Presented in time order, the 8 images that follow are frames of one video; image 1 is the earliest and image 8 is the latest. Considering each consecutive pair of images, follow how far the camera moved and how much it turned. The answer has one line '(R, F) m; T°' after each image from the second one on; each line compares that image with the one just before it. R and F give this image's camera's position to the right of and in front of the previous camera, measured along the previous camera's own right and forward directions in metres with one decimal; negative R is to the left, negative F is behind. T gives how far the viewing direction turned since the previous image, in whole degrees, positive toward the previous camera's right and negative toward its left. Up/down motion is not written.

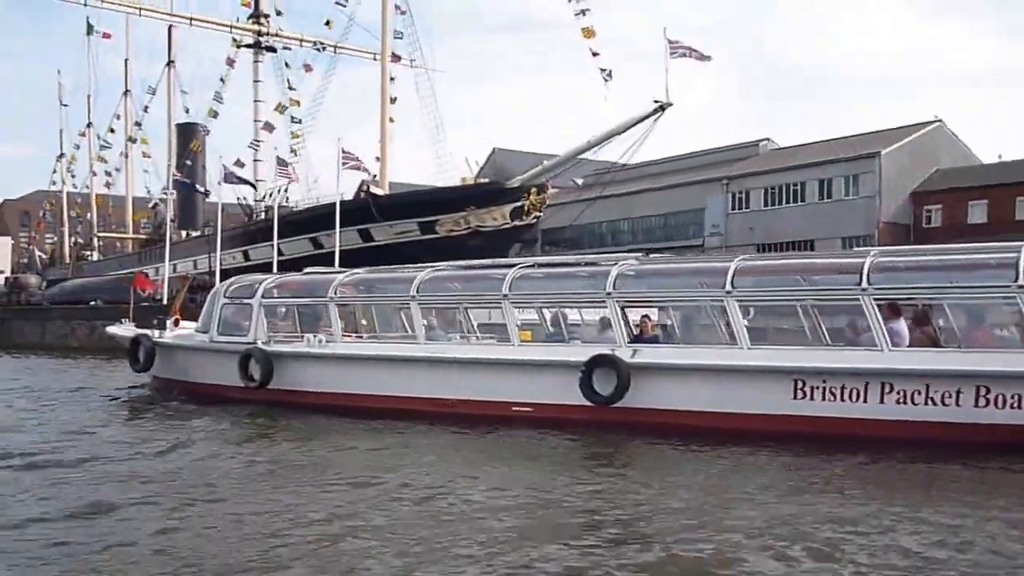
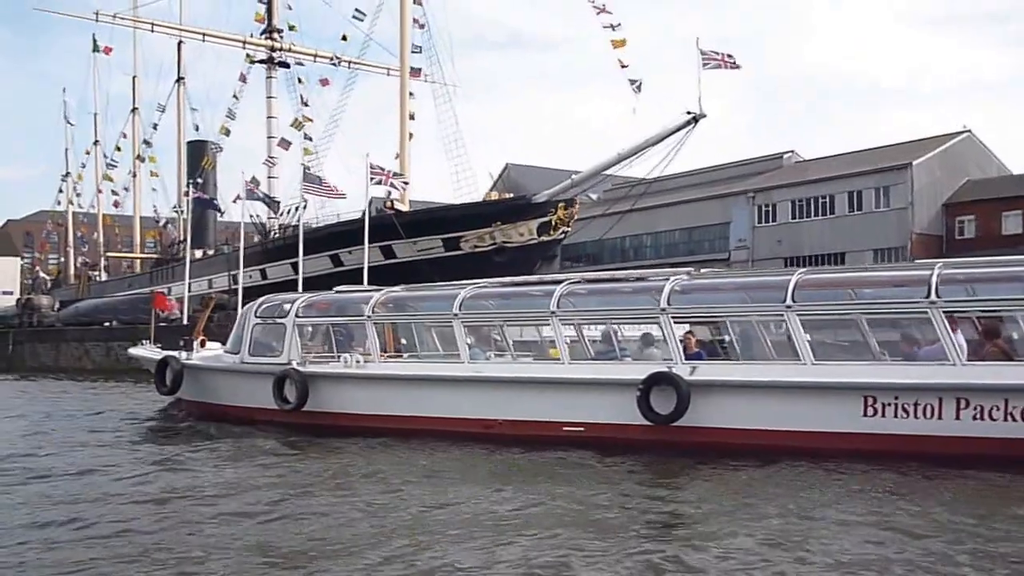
(-0.4, +0.4) m; 0°
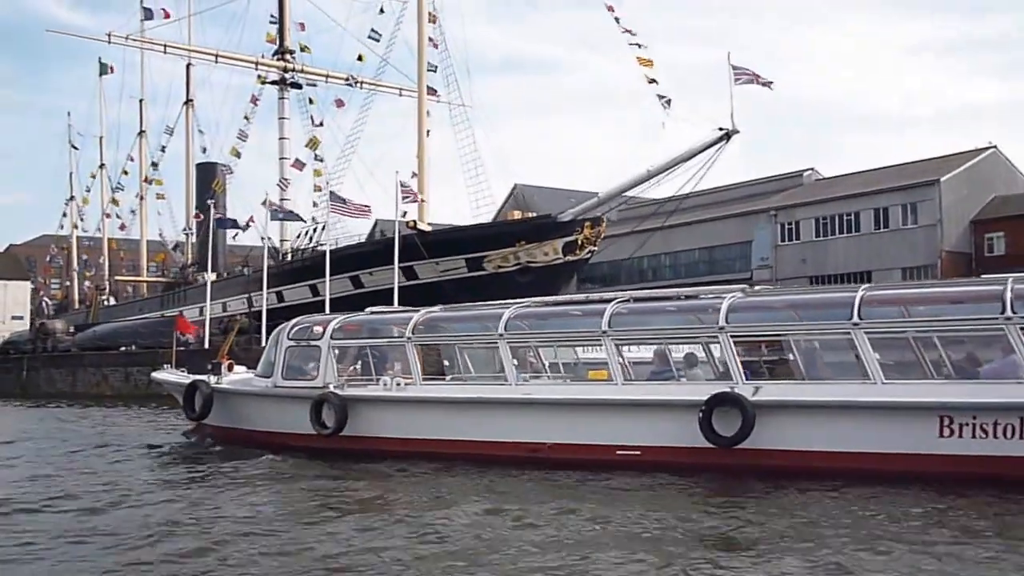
(-0.4, +0.3) m; 0°
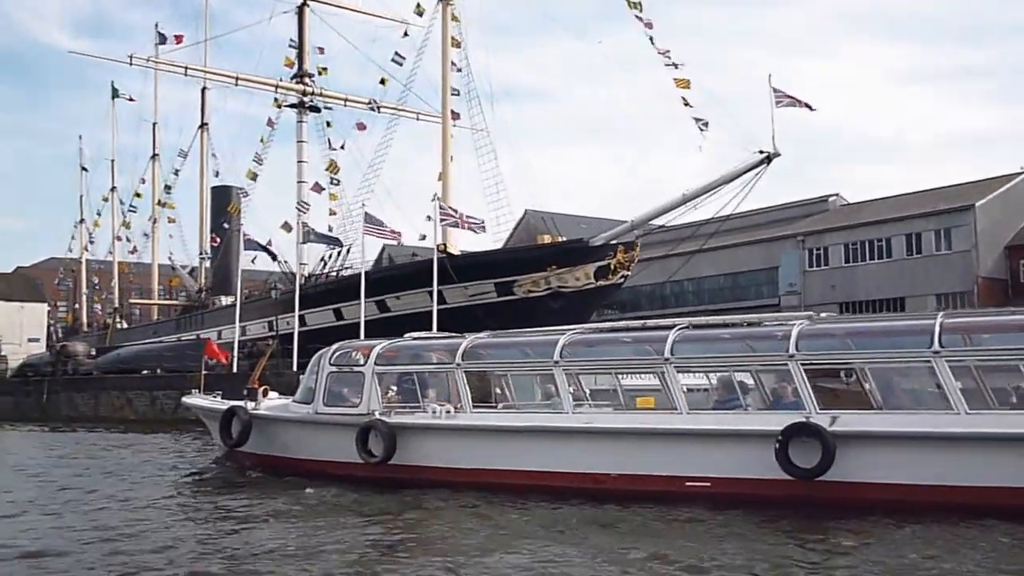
(-0.5, +0.3) m; 0°
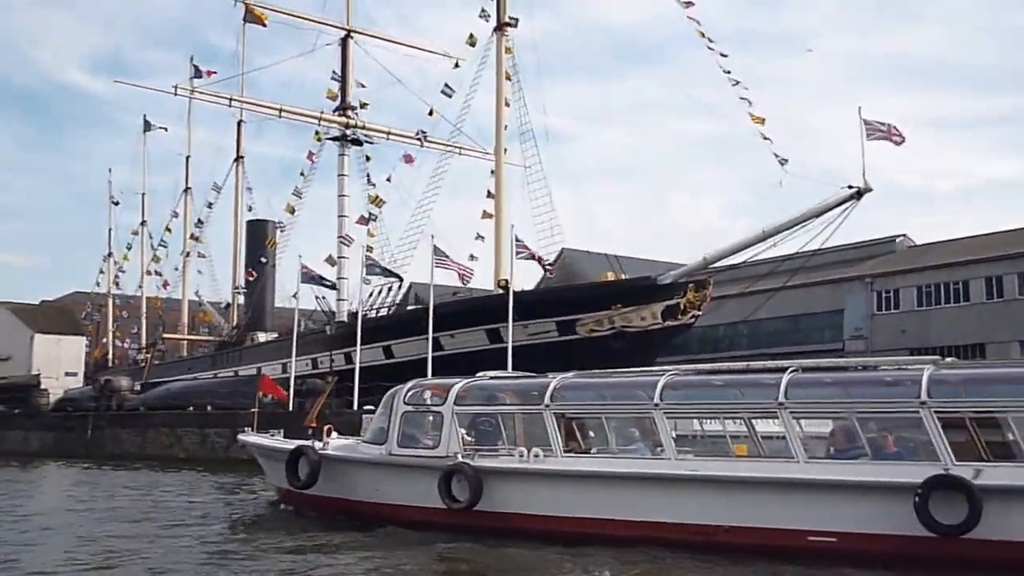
(-0.6, +0.8) m; 0°
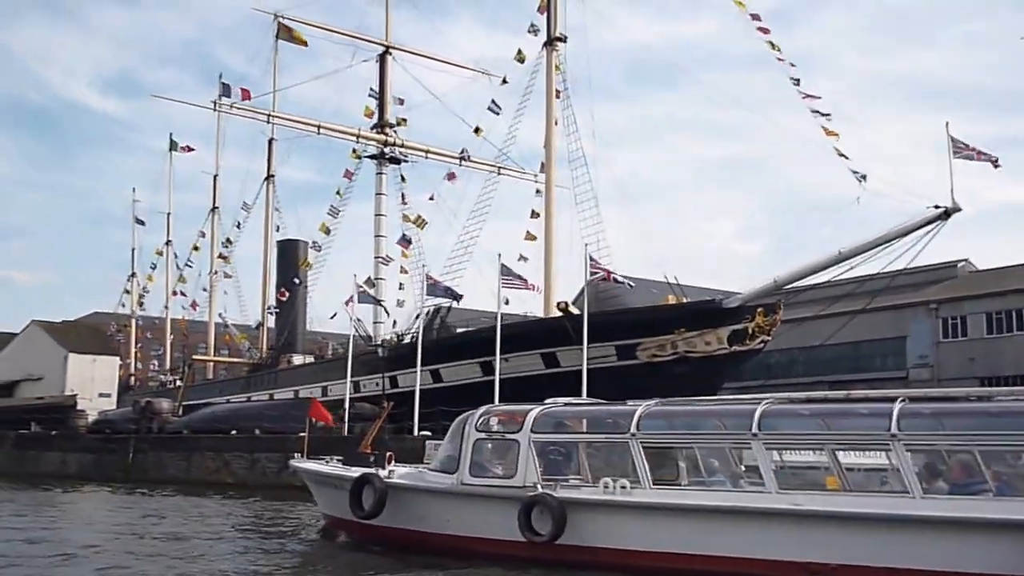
(-0.5, +0.7) m; 0°
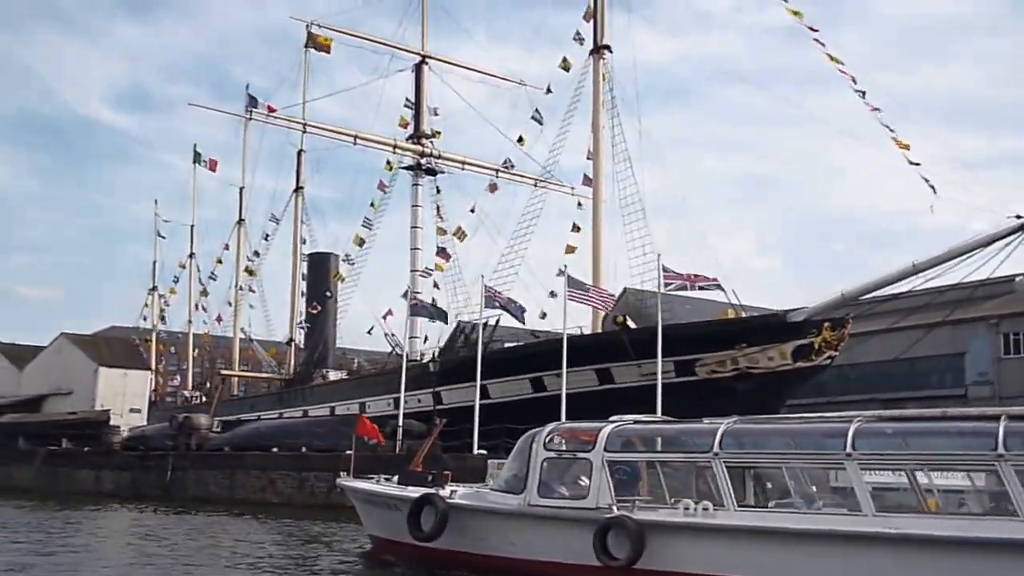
(-0.5, +0.7) m; 0°
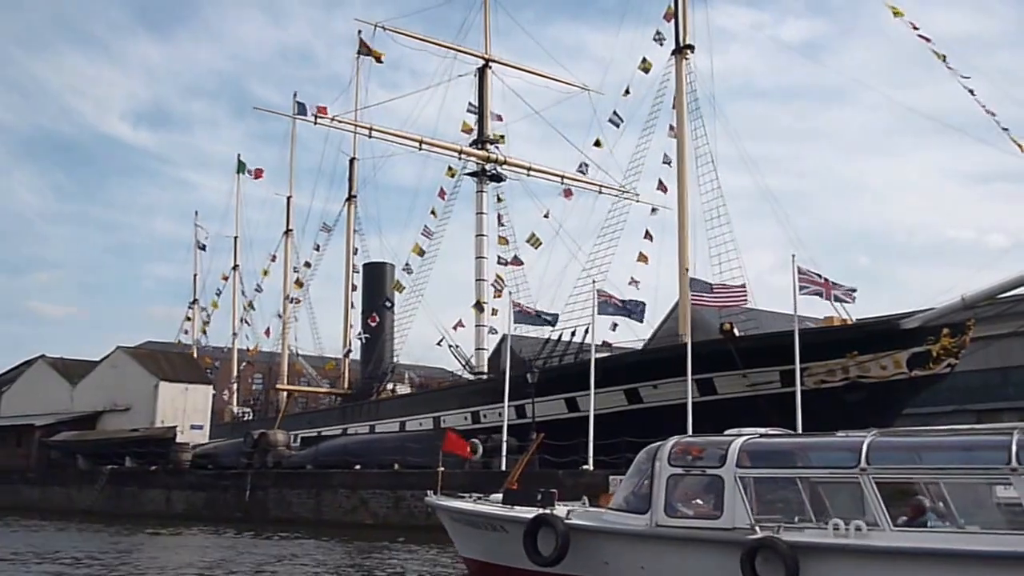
(-0.7, +1.0) m; -1°
